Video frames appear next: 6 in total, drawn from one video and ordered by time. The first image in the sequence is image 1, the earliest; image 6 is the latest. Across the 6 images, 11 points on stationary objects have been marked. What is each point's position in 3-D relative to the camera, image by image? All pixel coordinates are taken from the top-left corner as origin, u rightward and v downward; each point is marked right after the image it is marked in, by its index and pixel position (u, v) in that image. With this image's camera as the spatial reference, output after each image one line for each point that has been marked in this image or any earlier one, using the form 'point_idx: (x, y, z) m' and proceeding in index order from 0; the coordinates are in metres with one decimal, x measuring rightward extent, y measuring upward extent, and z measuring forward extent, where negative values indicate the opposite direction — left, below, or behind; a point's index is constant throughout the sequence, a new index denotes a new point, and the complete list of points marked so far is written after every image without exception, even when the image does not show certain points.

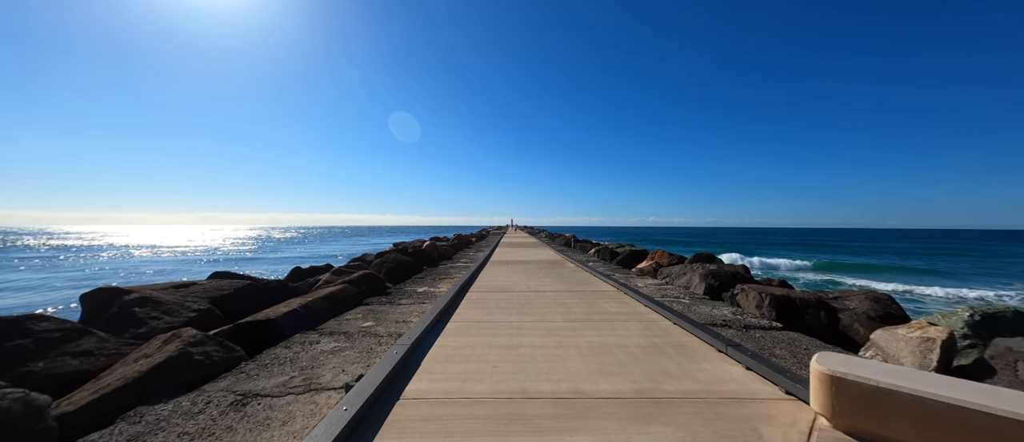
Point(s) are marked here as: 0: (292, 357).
0: (-2.2, -1.4, +3.2) m
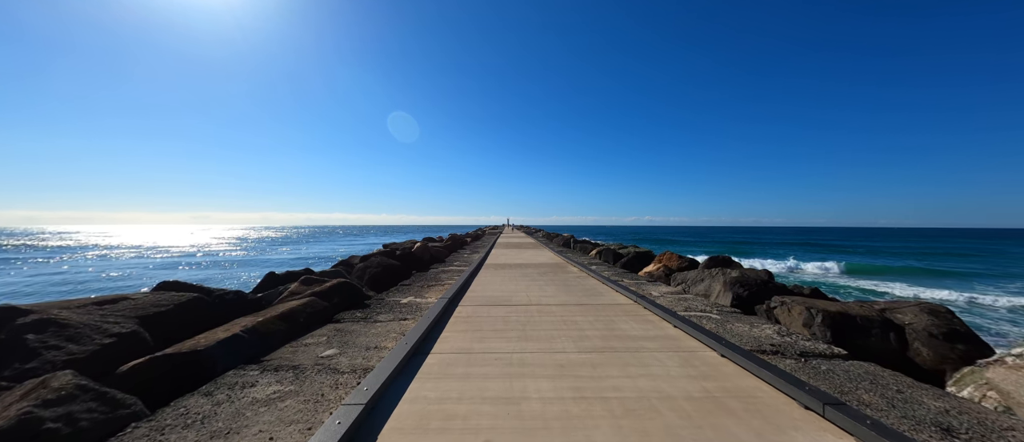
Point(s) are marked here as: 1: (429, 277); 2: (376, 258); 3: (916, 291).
0: (-2.2, -1.4, +2.3) m
1: (-2.2, -1.6, +8.6) m
2: (-3.8, -1.0, +8.7) m
3: (+24.3, -4.2, +19.0) m
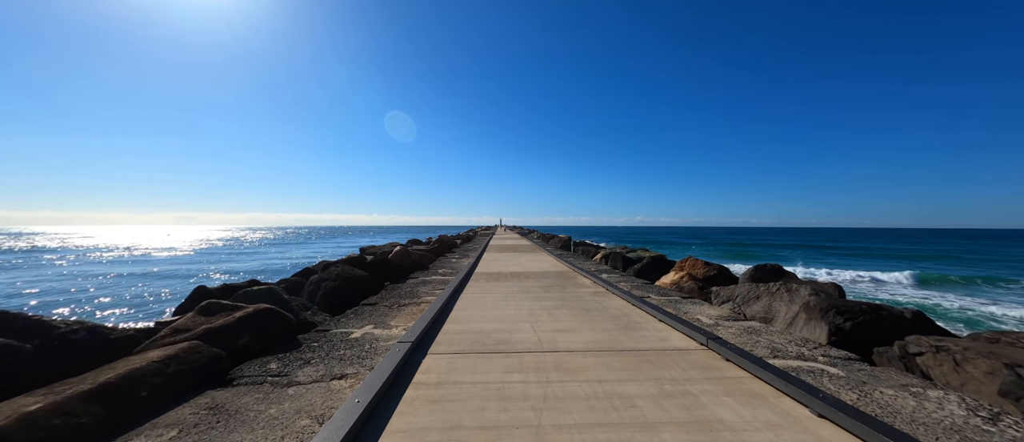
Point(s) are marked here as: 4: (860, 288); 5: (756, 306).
0: (-2.2, -1.4, +0.5) m
1: (-2.3, -1.6, +6.8) m
2: (-3.9, -1.0, +7.0) m
3: (+24.0, -4.3, +17.8) m
4: (+21.8, -4.1, +19.5) m
5: (+4.0, -1.4, +5.2) m
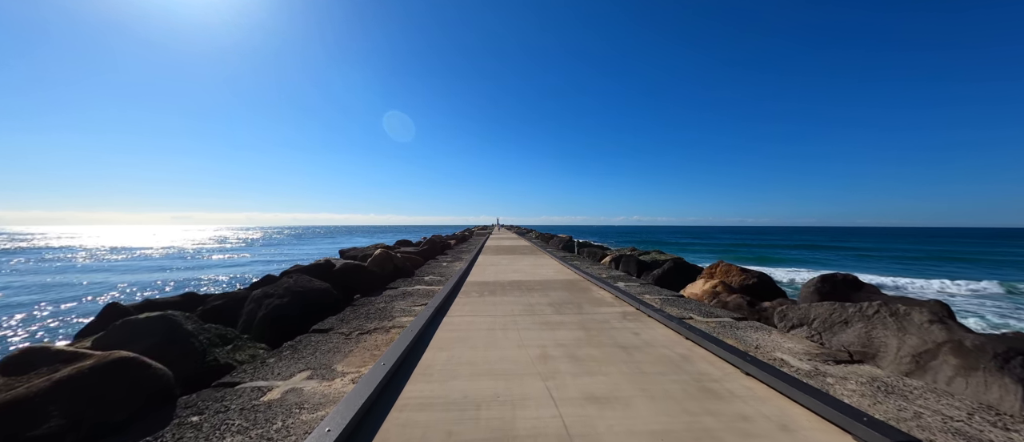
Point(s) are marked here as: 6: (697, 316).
0: (-2.1, -1.4, -0.9) m
1: (-2.3, -1.5, +5.4) m
2: (-3.9, -1.0, +5.5) m
3: (+23.9, -4.2, +16.6) m
4: (+21.6, -4.0, +18.3) m
5: (+4.0, -1.4, +3.8) m
6: (+2.8, -1.4, +4.7) m
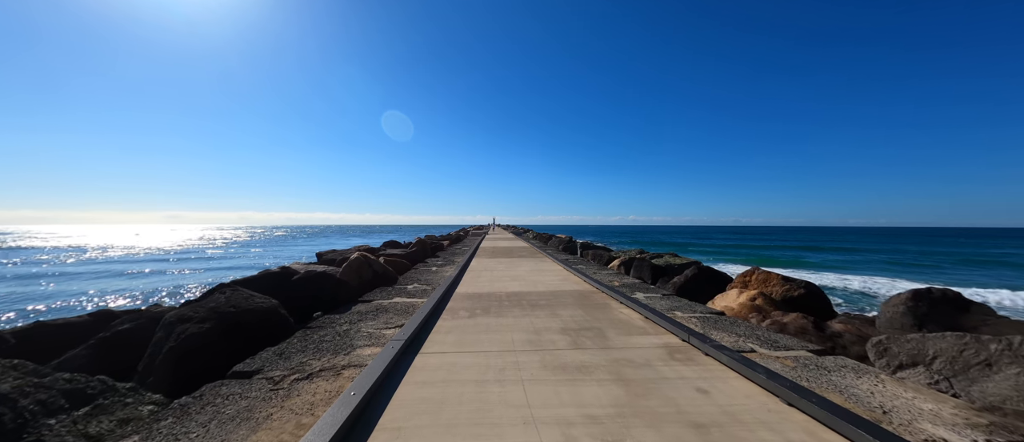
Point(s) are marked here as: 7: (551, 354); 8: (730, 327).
0: (-2.0, -1.4, -2.1) m
1: (-2.3, -1.5, +4.1) m
2: (-3.9, -1.0, +4.2) m
3: (+23.7, -4.2, +15.7) m
4: (+21.5, -4.0, +17.3) m
5: (+4.1, -1.4, +2.6) m
6: (+2.8, -1.4, +3.5) m
7: (+0.4, -1.3, +3.0) m
8: (+2.9, -1.4, +4.2) m
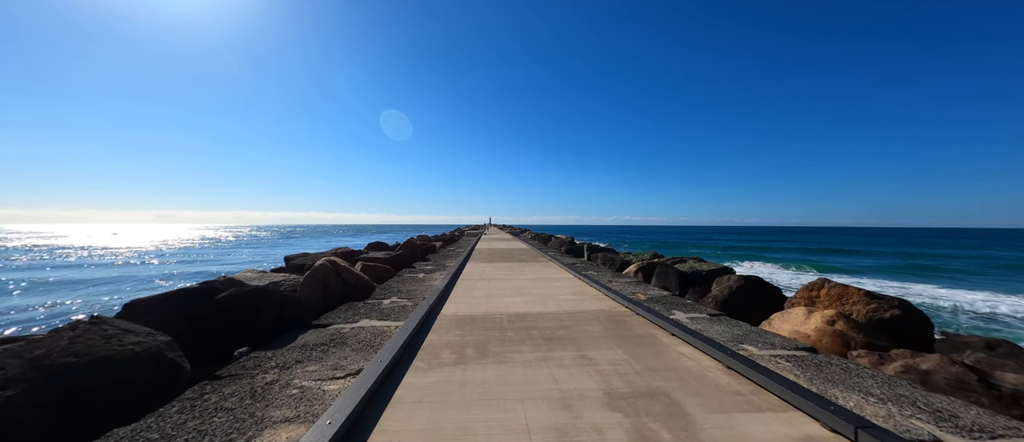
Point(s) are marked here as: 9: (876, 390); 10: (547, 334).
0: (-1.9, -1.3, -3.6) m
1: (-2.2, -1.5, +2.7) m
2: (-3.8, -0.9, +2.7) m
3: (+23.7, -4.2, +14.5) m
4: (+21.4, -4.0, +16.2) m
5: (+4.2, -1.4, +1.2) m
6: (+2.9, -1.4, +2.1) m
7: (+0.5, -1.2, +1.6) m
8: (+3.0, -1.4, +2.8) m
9: (+3.0, -1.4, +2.6) m
10: (+0.4, -1.3, +3.5) m
